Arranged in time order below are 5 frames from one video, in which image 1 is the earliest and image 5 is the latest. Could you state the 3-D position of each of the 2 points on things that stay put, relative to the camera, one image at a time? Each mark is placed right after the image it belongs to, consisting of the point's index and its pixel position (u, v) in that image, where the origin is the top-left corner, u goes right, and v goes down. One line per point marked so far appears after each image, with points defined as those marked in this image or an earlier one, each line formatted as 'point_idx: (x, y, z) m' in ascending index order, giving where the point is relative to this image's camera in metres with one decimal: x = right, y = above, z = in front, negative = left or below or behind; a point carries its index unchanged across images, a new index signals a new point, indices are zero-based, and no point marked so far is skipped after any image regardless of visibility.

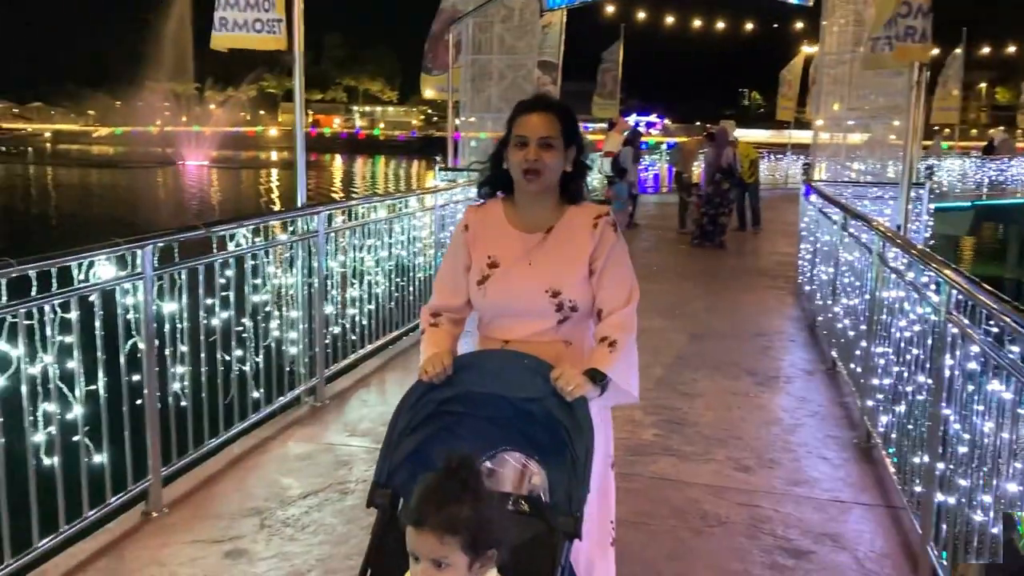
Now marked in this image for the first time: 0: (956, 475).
0: (+1.6, -0.7, +3.5) m
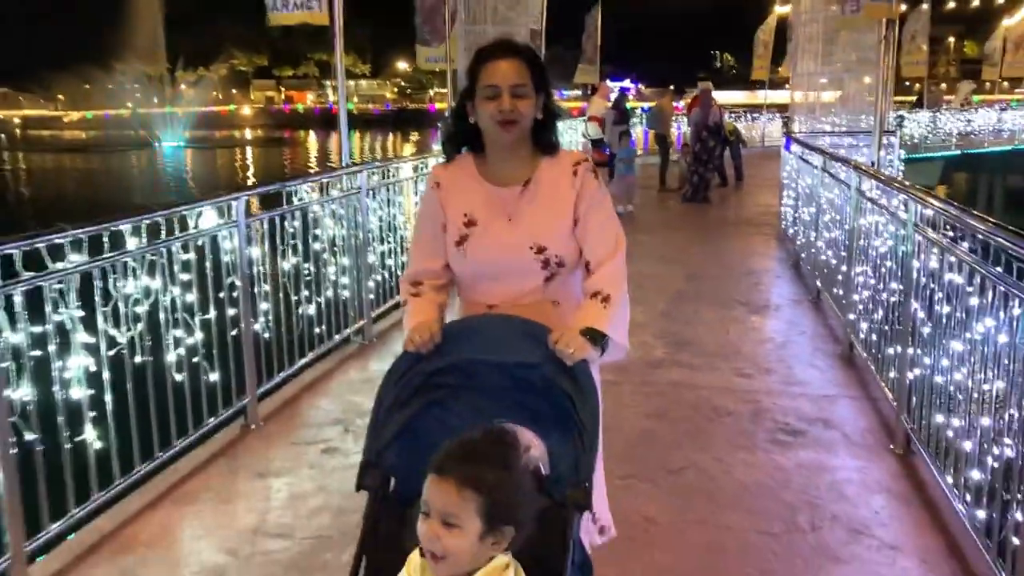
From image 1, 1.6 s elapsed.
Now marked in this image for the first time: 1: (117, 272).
0: (+1.8, -0.3, +4.4) m
1: (-1.6, +0.1, +3.9) m
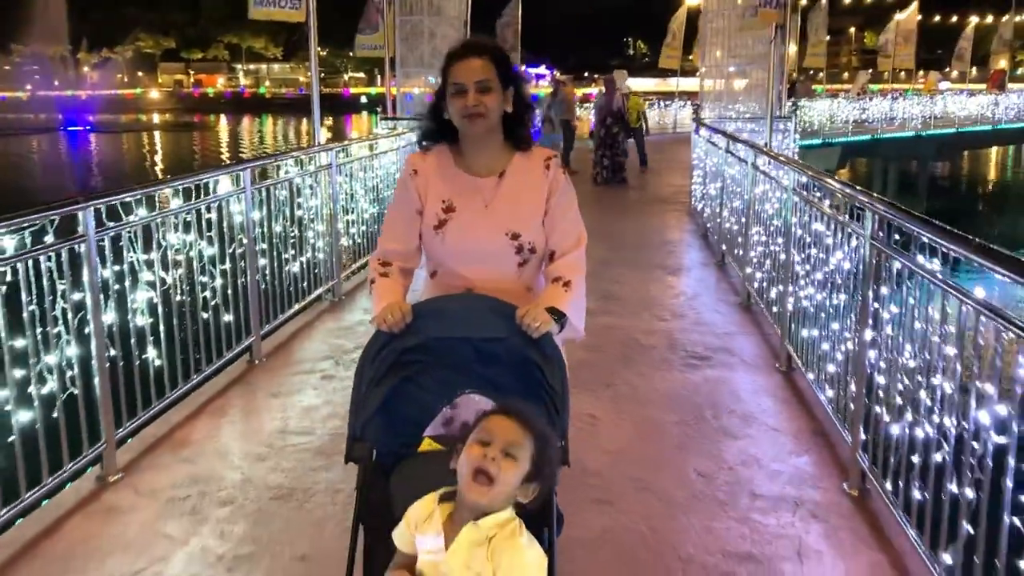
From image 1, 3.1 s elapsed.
0: (+1.6, 0.0, +5.6) m
1: (-1.8, +0.3, +4.8) m
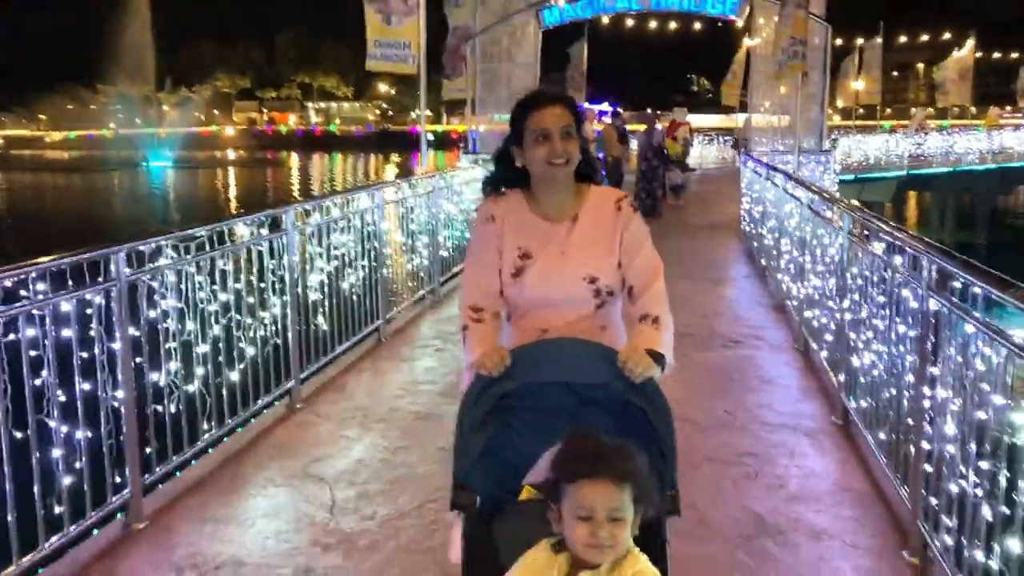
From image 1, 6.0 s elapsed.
0: (+2.2, 0.0, +7.0) m
1: (-1.3, +0.4, +6.5) m
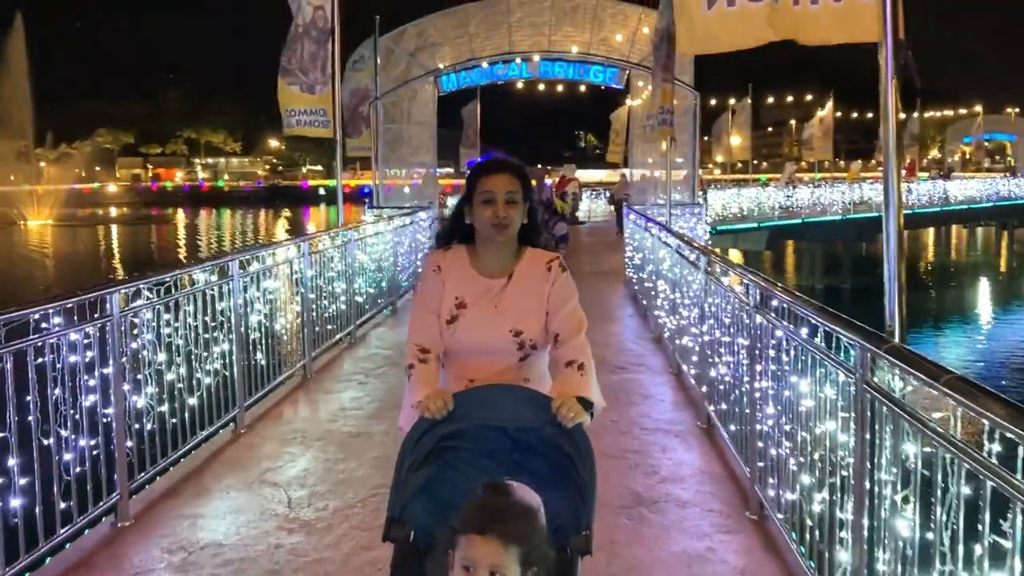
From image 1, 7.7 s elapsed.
0: (+1.4, -0.3, +8.3) m
1: (-1.9, +0.1, +7.3) m
